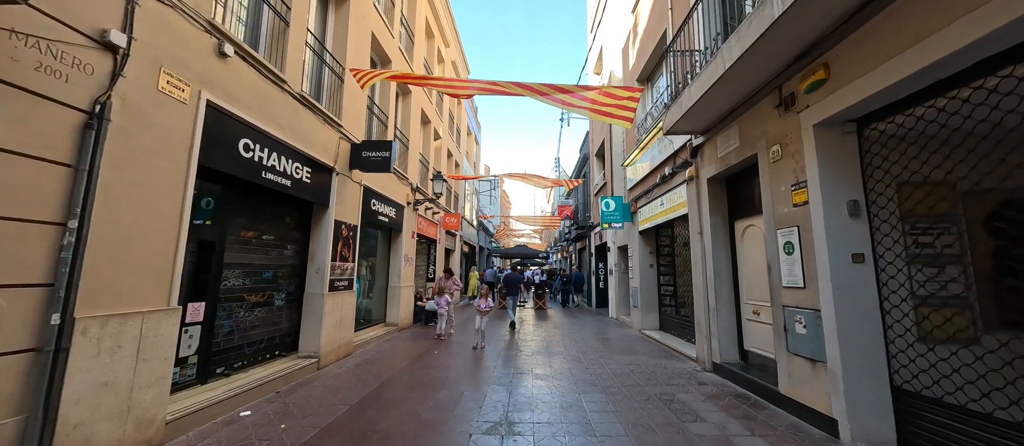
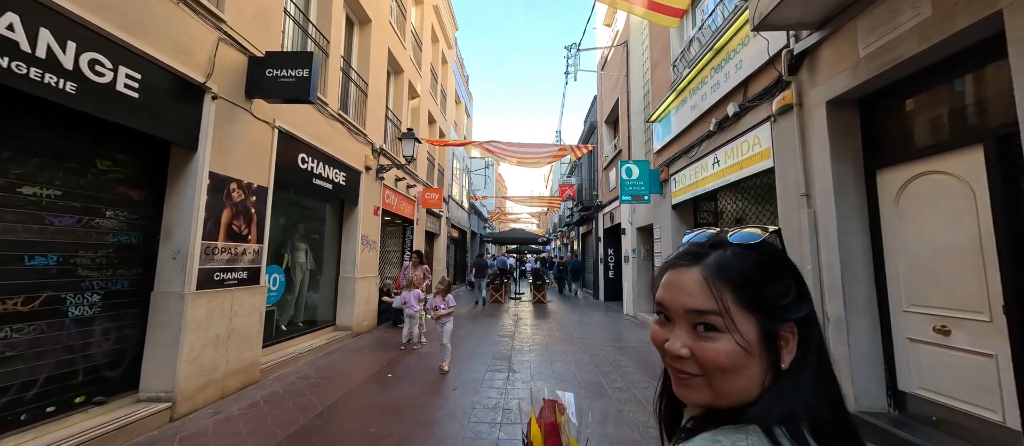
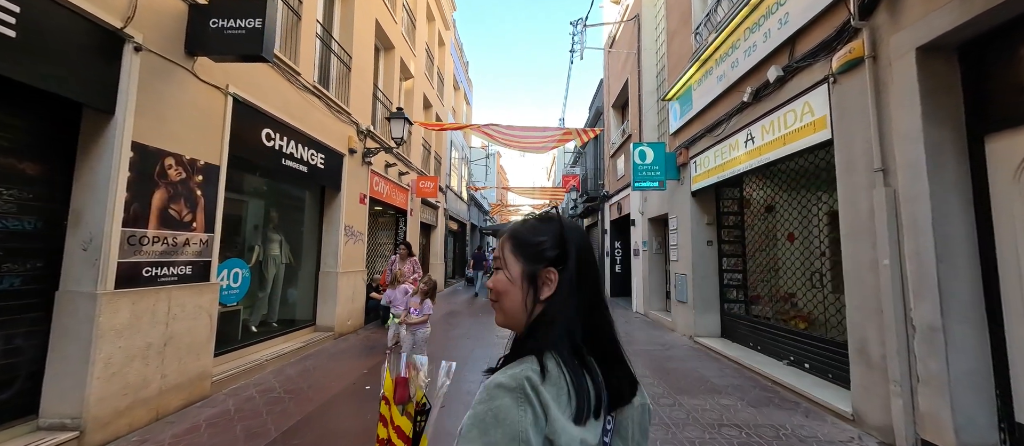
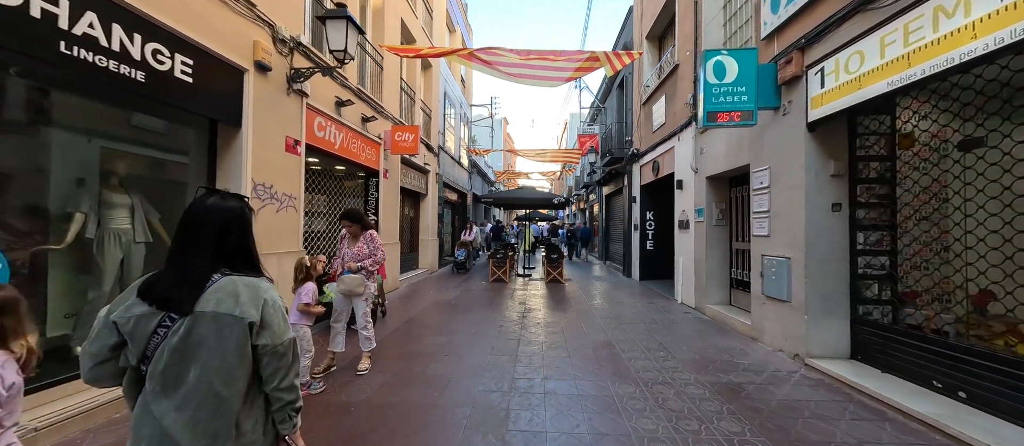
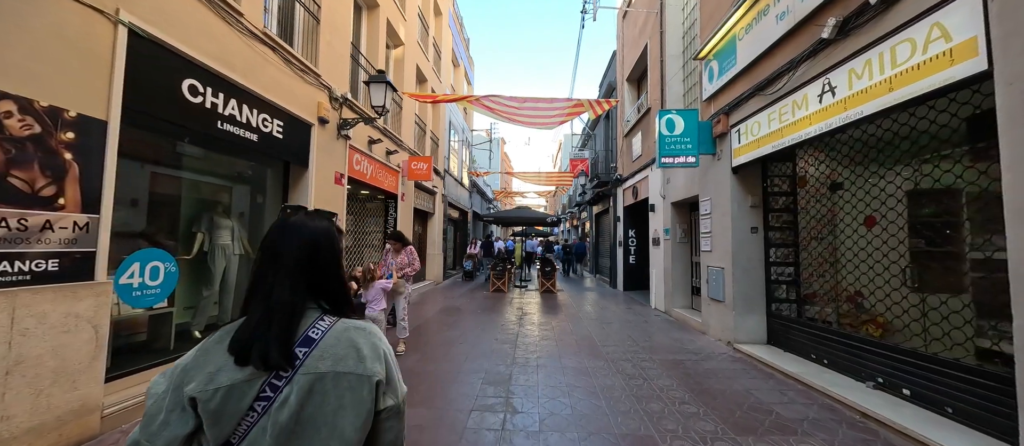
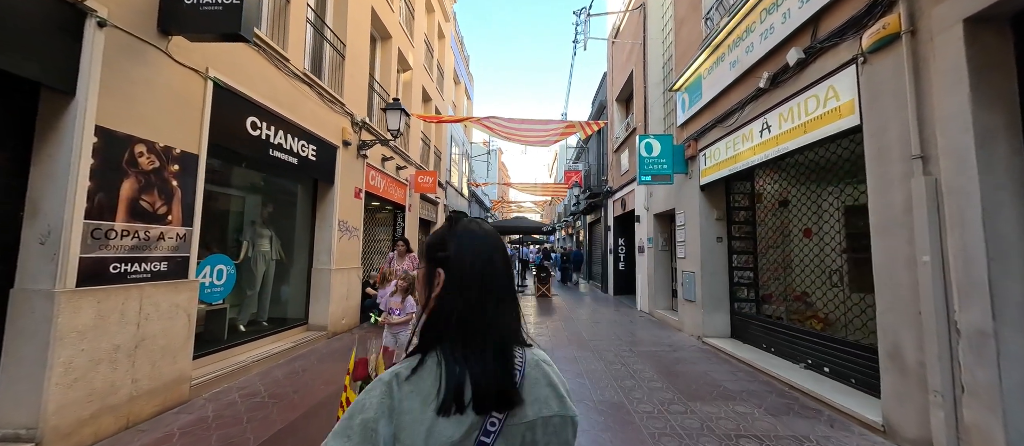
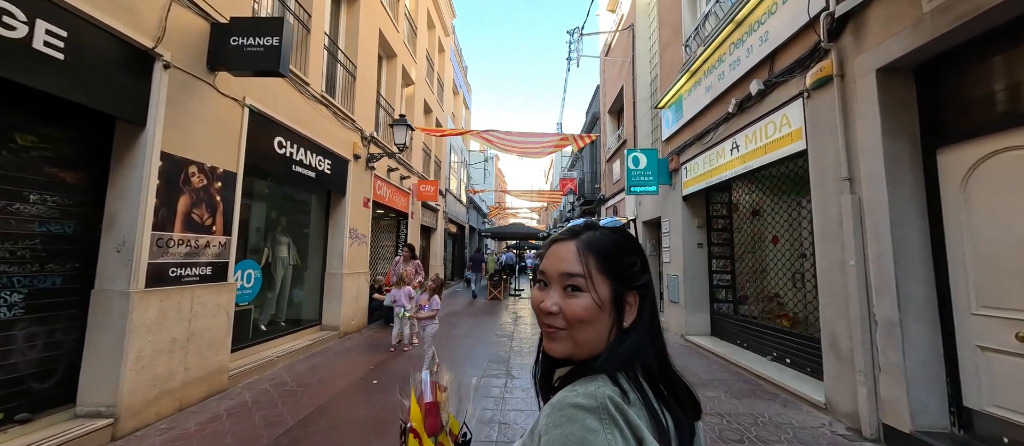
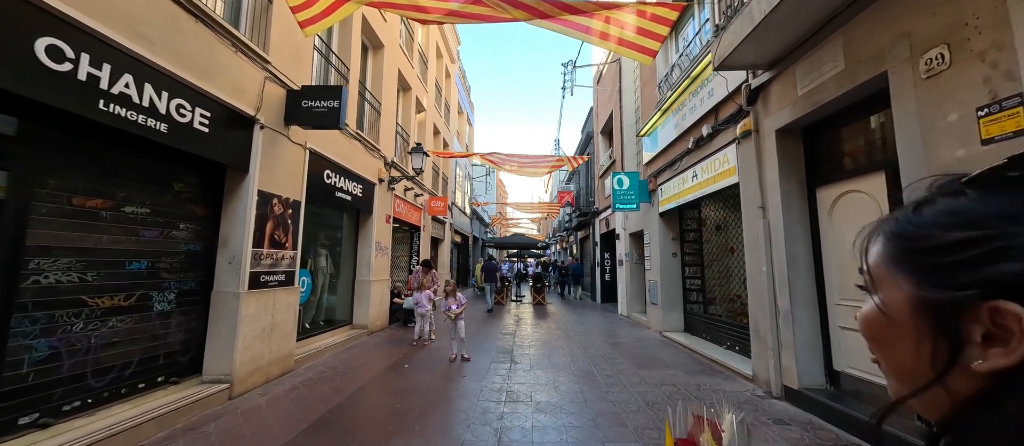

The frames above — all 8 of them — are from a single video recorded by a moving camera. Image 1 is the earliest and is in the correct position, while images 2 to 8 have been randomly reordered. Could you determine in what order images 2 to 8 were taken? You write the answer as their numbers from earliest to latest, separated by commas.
8, 2, 7, 3, 6, 5, 4
